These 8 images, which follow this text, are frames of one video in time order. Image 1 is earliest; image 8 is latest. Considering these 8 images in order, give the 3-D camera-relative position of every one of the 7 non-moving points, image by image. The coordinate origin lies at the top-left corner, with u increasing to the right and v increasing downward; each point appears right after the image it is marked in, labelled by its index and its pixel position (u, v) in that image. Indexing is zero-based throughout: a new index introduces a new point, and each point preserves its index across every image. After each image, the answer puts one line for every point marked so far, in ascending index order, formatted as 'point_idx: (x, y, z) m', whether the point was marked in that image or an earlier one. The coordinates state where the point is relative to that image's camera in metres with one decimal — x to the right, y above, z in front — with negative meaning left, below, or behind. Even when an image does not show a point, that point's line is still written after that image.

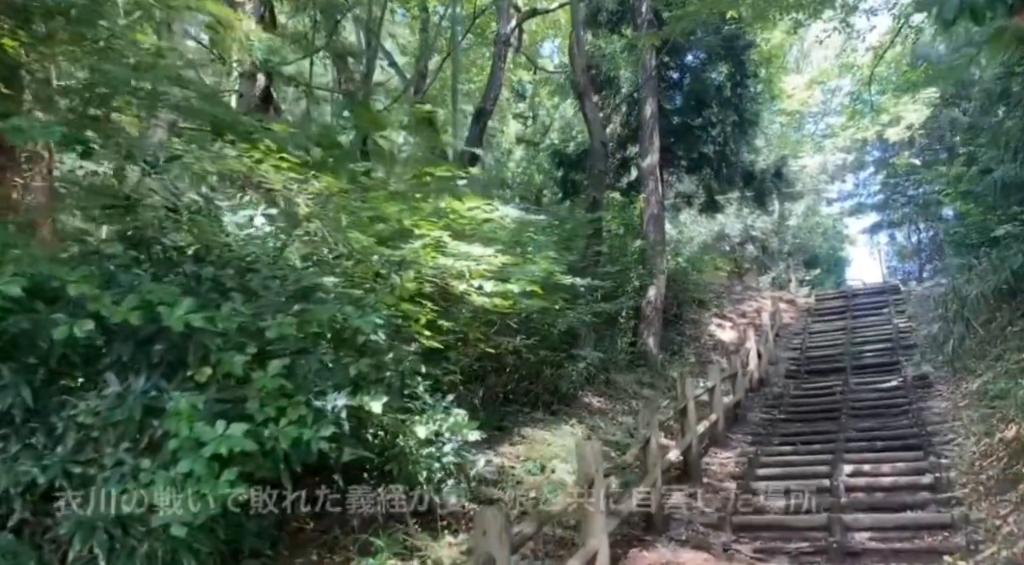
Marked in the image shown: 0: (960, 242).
0: (+6.2, +0.6, +9.2) m
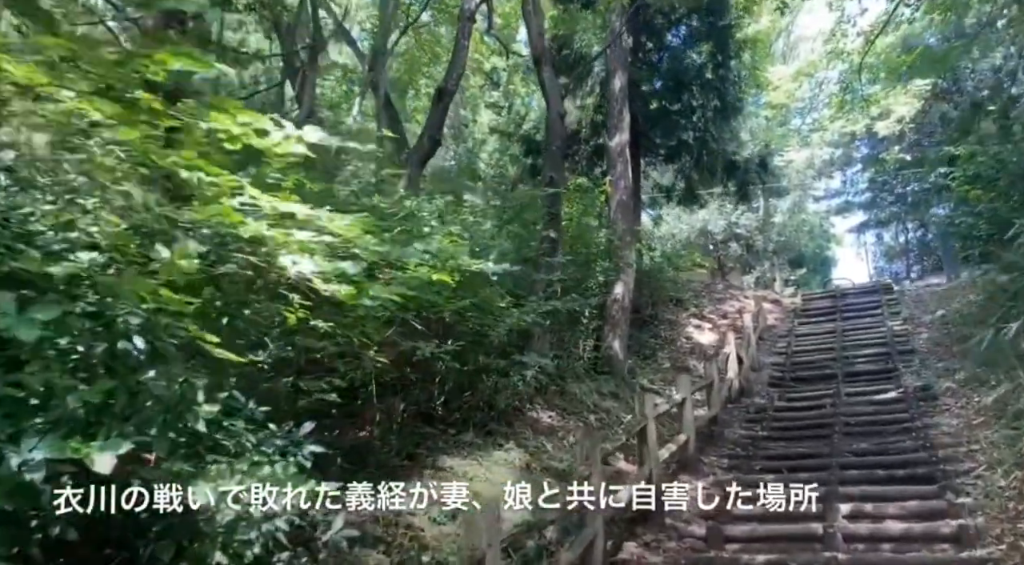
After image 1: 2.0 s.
0: (+5.6, +0.6, +8.2) m
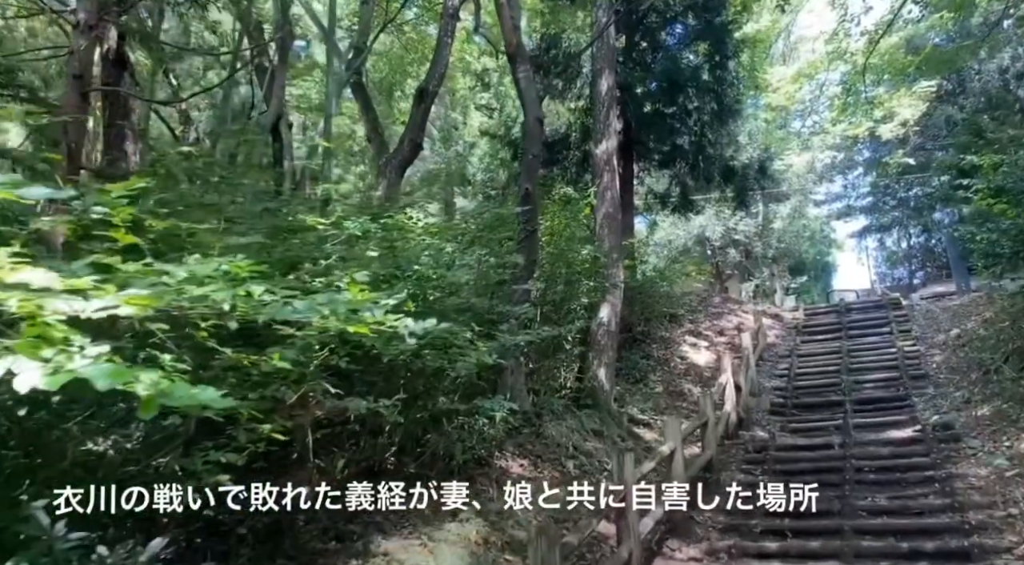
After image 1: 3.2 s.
0: (+5.3, +0.3, +7.4) m
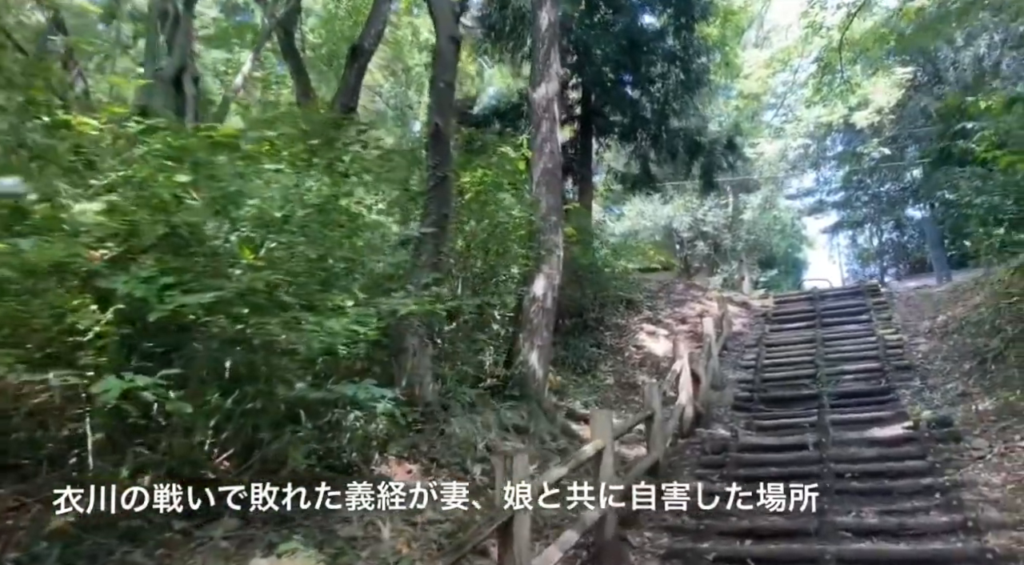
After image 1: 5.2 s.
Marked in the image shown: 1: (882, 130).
0: (+4.5, +0.6, +6.3) m
1: (+9.4, +3.9, +16.8) m
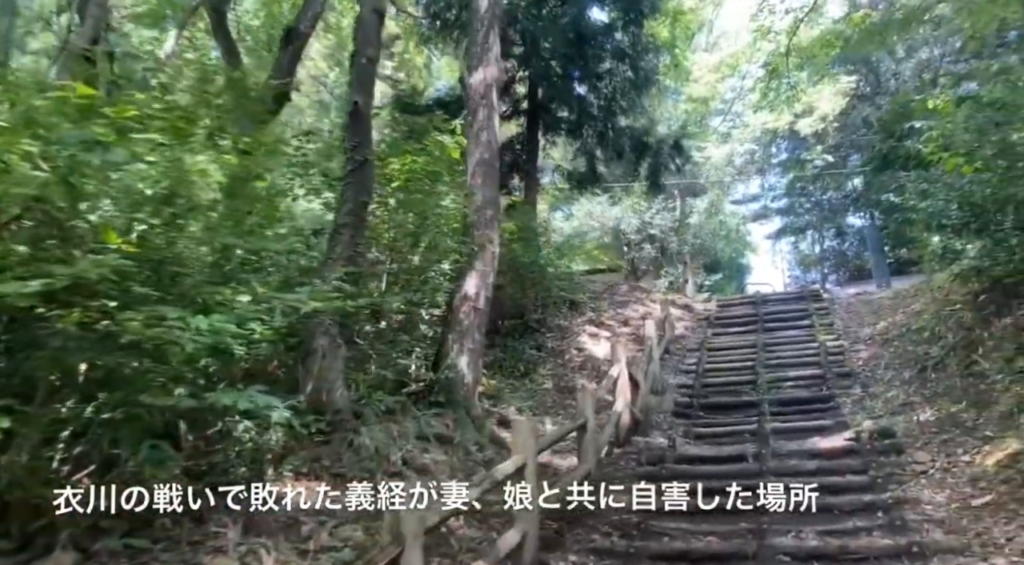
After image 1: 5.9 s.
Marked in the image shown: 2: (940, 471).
0: (+3.9, +0.5, +6.2) m
1: (+8.1, +3.7, +17.0) m
2: (+2.7, -1.2, +4.2) m
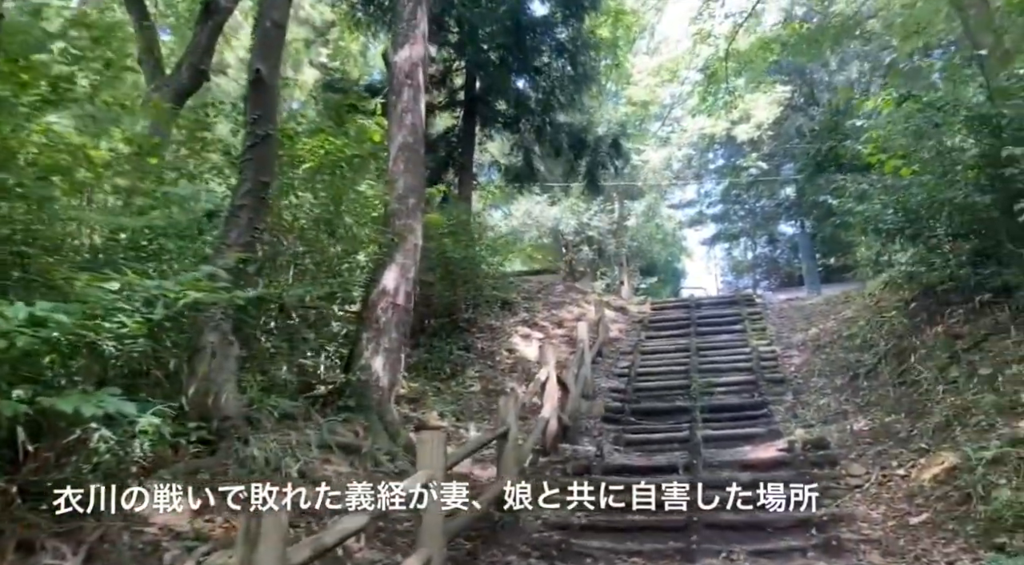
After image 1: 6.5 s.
0: (+3.2, +0.5, +6.1) m
1: (+6.5, +3.6, +17.3) m
2: (+2.2, -1.2, +4.0) m
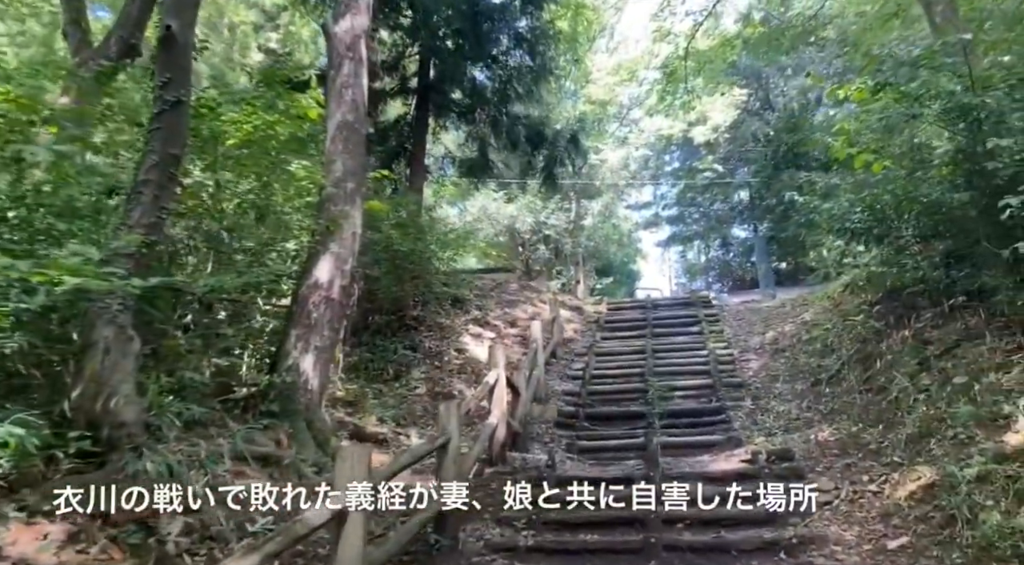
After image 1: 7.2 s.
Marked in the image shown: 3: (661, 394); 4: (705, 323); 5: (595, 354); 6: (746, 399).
0: (+2.8, +0.5, +5.9) m
1: (+5.3, +3.5, +17.3) m
2: (+1.9, -1.2, +3.7) m
3: (+1.5, -1.1, +6.7) m
4: (+2.7, -0.6, +9.3) m
5: (+1.1, -0.9, +8.5) m
6: (+2.2, -1.1, +6.2) m
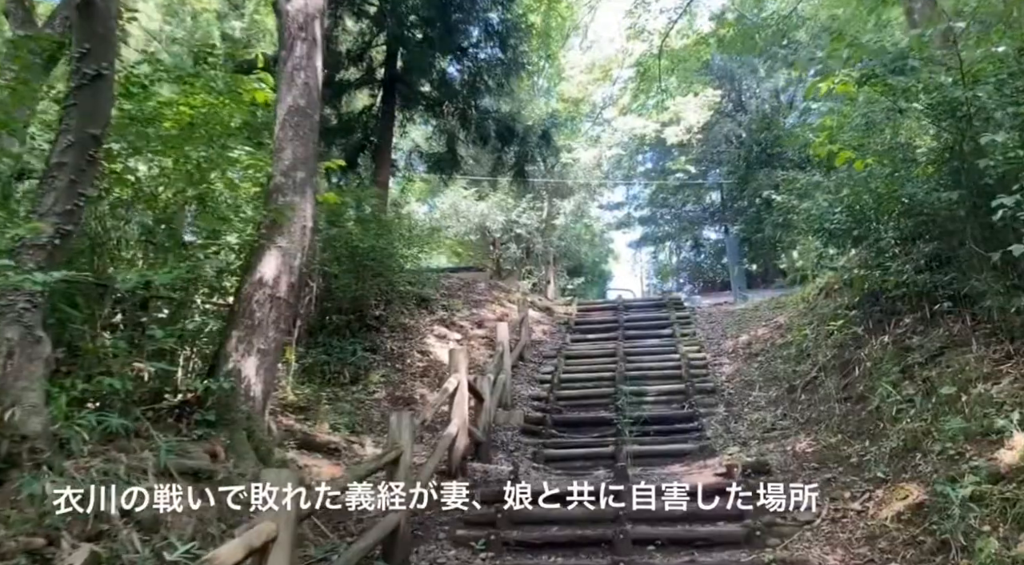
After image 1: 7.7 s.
0: (+2.5, +0.5, +5.7) m
1: (+4.6, +3.5, +17.2) m
2: (+1.6, -1.2, +3.5) m
3: (+1.2, -1.1, +6.5) m
4: (+2.2, -0.6, +9.1) m
5: (+0.6, -0.9, +8.2) m
6: (+1.9, -1.1, +6.0) m
